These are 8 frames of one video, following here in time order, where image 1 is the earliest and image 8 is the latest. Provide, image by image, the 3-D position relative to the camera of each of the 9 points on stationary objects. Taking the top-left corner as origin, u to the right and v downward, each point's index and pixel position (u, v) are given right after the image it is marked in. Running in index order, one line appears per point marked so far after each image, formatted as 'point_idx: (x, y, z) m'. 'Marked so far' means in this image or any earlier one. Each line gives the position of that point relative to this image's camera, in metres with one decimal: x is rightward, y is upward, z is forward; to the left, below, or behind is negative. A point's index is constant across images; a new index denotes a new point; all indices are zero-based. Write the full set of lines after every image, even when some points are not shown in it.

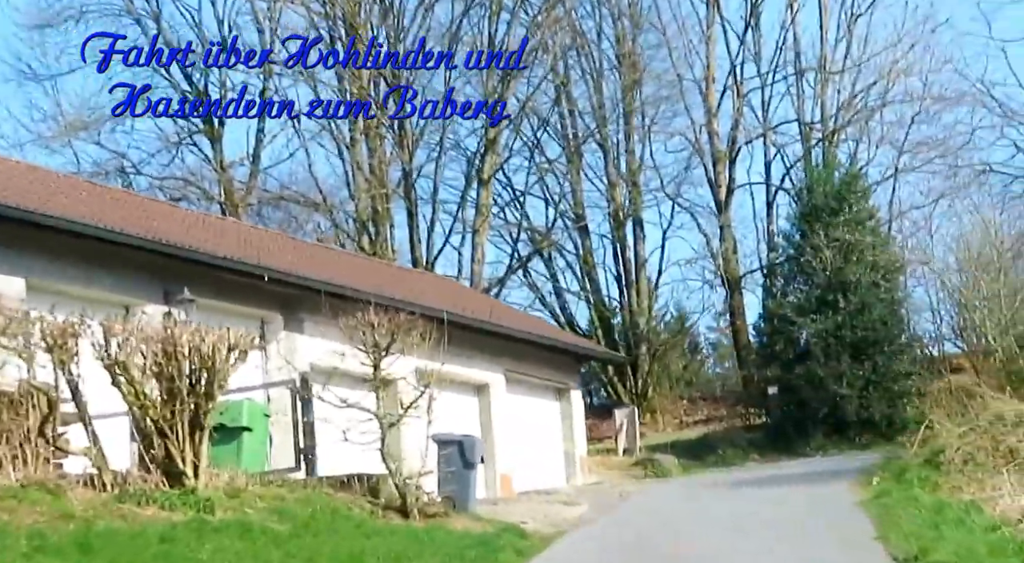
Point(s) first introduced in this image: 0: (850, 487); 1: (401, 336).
0: (+4.3, -2.6, +15.3) m
1: (-1.3, -0.7, +14.6) m
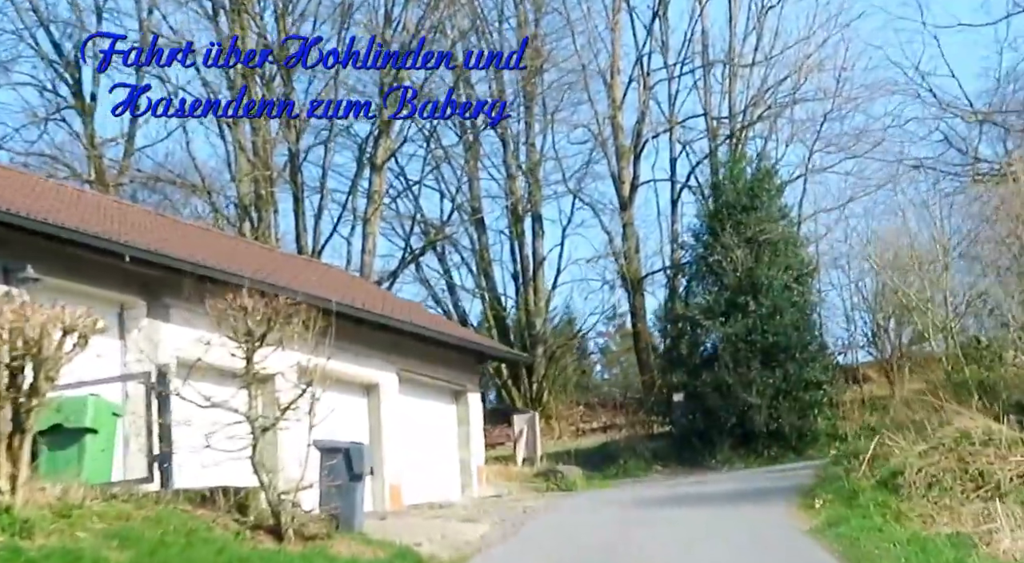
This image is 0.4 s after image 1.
0: (+3.2, -2.6, +13.5) m
1: (-2.4, -0.4, +12.3) m
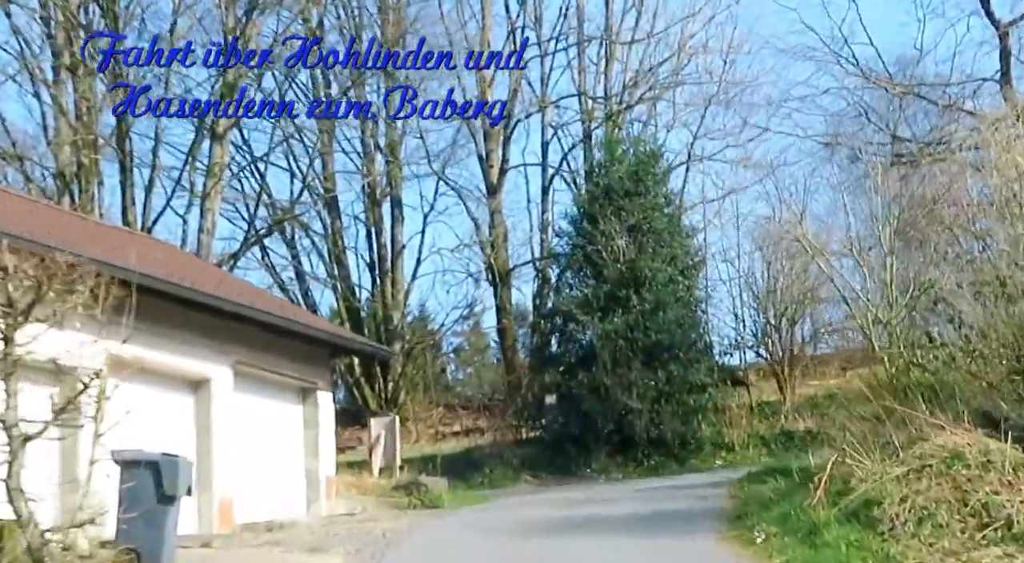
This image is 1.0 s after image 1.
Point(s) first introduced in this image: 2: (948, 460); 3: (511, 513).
0: (+1.9, -2.4, +10.7) m
1: (-3.4, -0.1, +8.8) m
2: (+3.5, -1.4, +9.5) m
3: (0.0, -3.1, +16.0) m
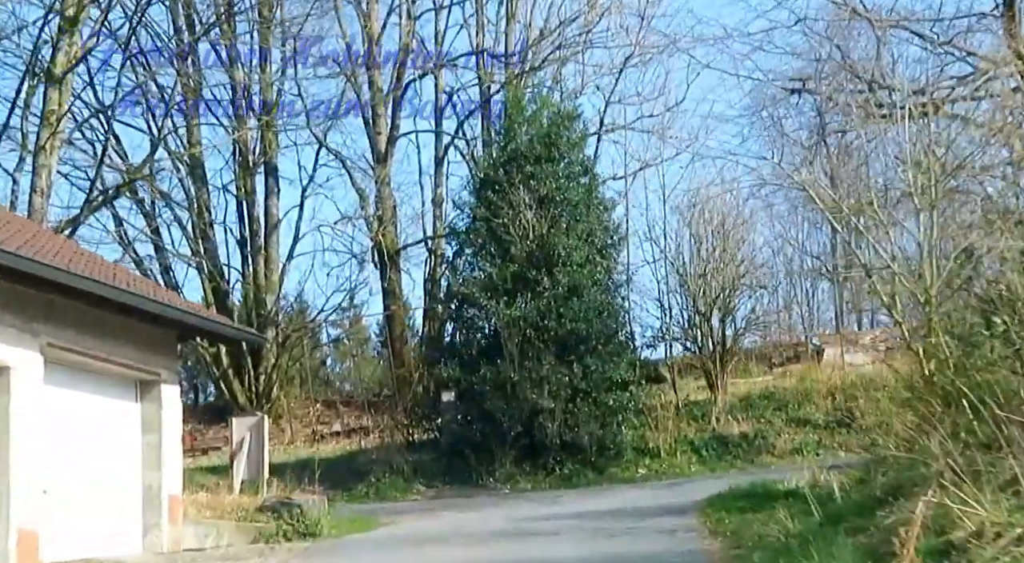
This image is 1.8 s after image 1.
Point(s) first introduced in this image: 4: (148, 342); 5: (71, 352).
0: (+1.5, -2.0, +7.0) m
1: (-3.6, +0.3, +4.6) m
2: (+3.1, -1.1, +6.0) m
3: (-1.0, -2.7, +12.1) m
4: (-4.7, -0.8, +15.4) m
5: (-5.0, -0.8, +13.4) m
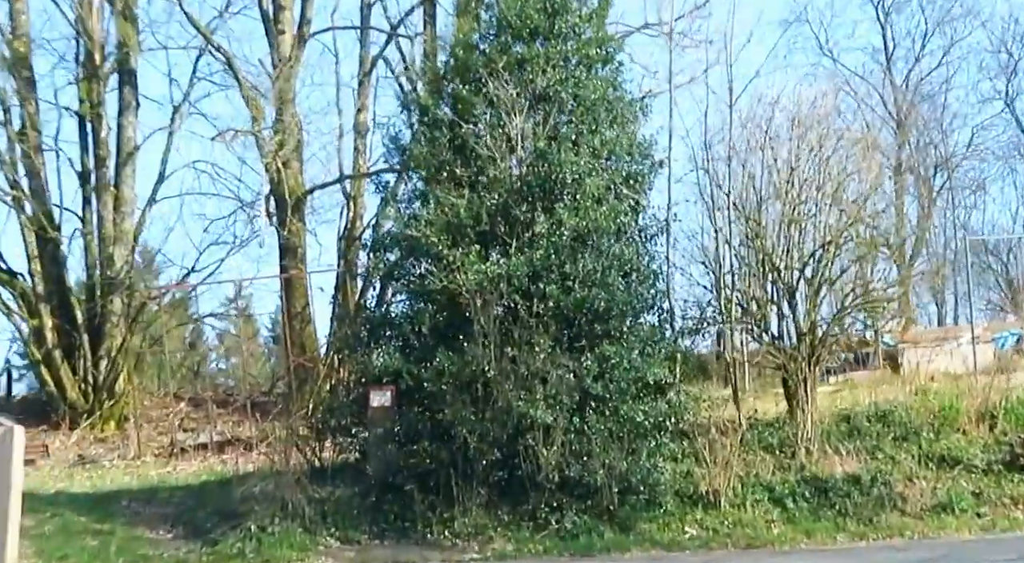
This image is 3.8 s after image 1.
0: (+2.6, -1.3, -1.6) m
1: (-2.1, +1.3, -4.4) m
2: (+4.3, -0.4, -2.5) m
3: (-0.4, -1.9, +3.2) m
4: (-4.3, +0.2, +6.2) m
5: (-4.3, +0.2, +4.2) m
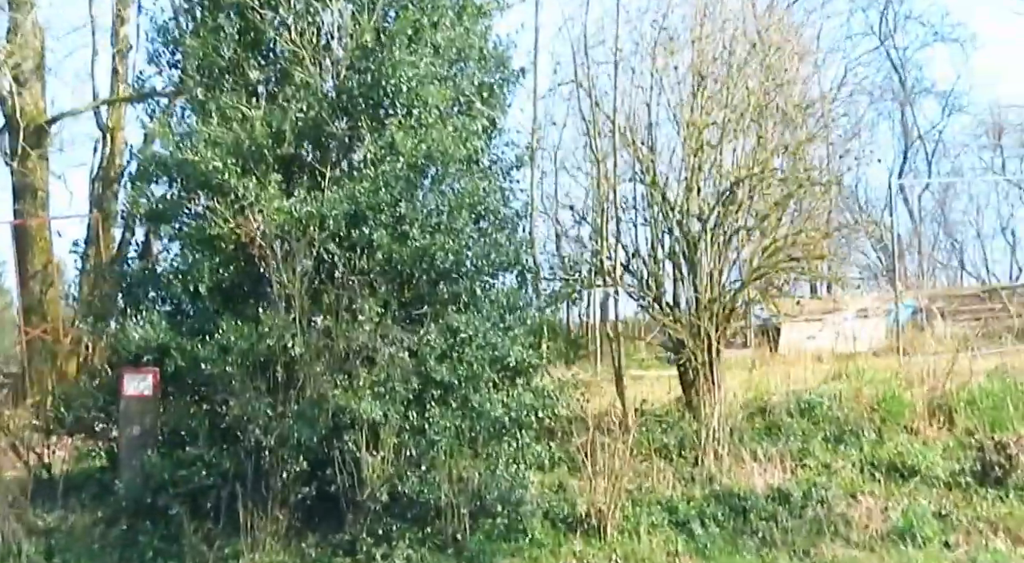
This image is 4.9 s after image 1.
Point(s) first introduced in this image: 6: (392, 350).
0: (+3.6, -1.5, -5.1) m
1: (-0.6, +1.0, -8.8) m
2: (+5.5, -0.7, -5.8) m
3: (-0.1, -1.8, -0.8) m
4: (-4.4, +0.4, +1.4) m
5: (-4.2, +0.3, -0.6) m
6: (-1.1, -0.6, +10.5) m
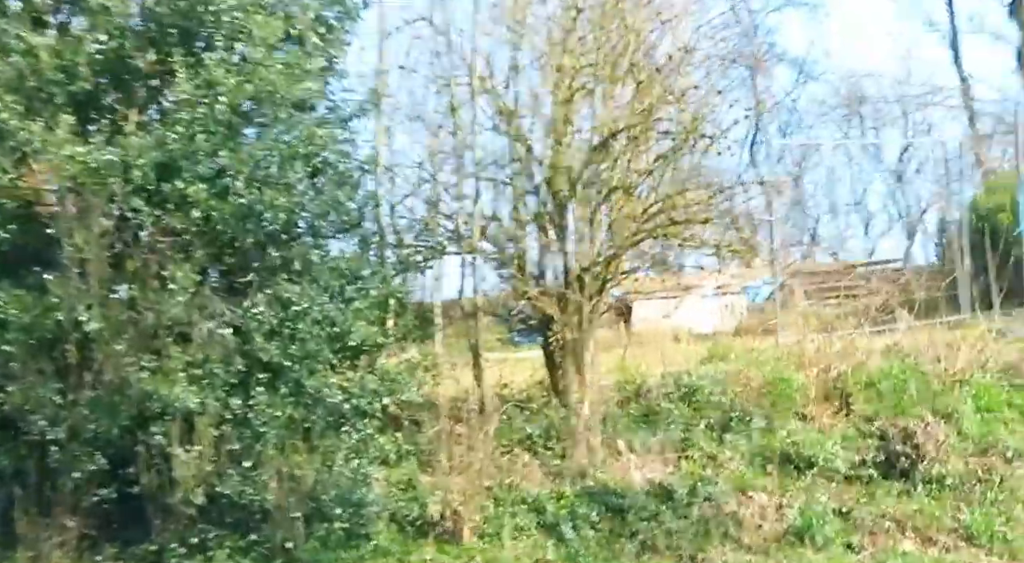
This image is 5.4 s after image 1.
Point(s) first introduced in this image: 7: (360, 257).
0: (+4.4, -1.5, -6.2) m
1: (+0.8, +1.0, -10.4) m
2: (+6.4, -0.7, -6.6) m
3: (+0.2, -1.7, -2.4) m
4: (-4.3, +0.6, -0.8) m
5: (-3.8, +0.5, -2.8) m
6: (-2.2, -0.3, +8.7) m
7: (-1.2, +0.2, +9.8) m
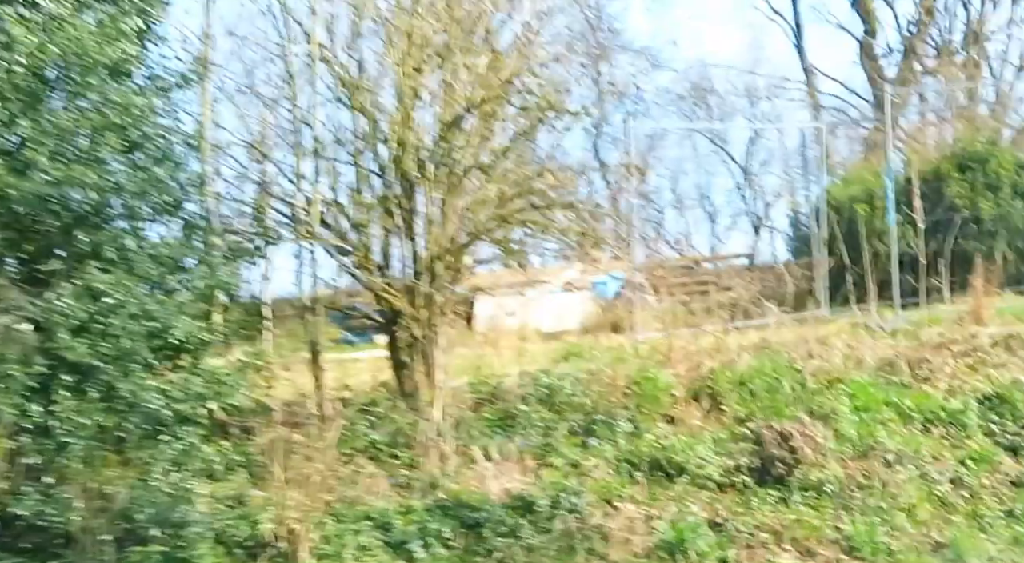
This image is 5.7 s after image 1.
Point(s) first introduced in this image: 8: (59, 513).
0: (+5.3, -1.5, -6.6) m
1: (+2.3, +1.0, -11.2) m
2: (+7.3, -0.7, -6.7) m
3: (+0.6, -1.7, -3.3) m
4: (-4.1, +0.6, -2.3) m
5: (-3.3, +0.5, -4.2) m
6: (-3.2, -0.2, +7.4) m
7: (-2.3, +0.3, +8.6) m
8: (-2.9, -1.5, +7.7) m
